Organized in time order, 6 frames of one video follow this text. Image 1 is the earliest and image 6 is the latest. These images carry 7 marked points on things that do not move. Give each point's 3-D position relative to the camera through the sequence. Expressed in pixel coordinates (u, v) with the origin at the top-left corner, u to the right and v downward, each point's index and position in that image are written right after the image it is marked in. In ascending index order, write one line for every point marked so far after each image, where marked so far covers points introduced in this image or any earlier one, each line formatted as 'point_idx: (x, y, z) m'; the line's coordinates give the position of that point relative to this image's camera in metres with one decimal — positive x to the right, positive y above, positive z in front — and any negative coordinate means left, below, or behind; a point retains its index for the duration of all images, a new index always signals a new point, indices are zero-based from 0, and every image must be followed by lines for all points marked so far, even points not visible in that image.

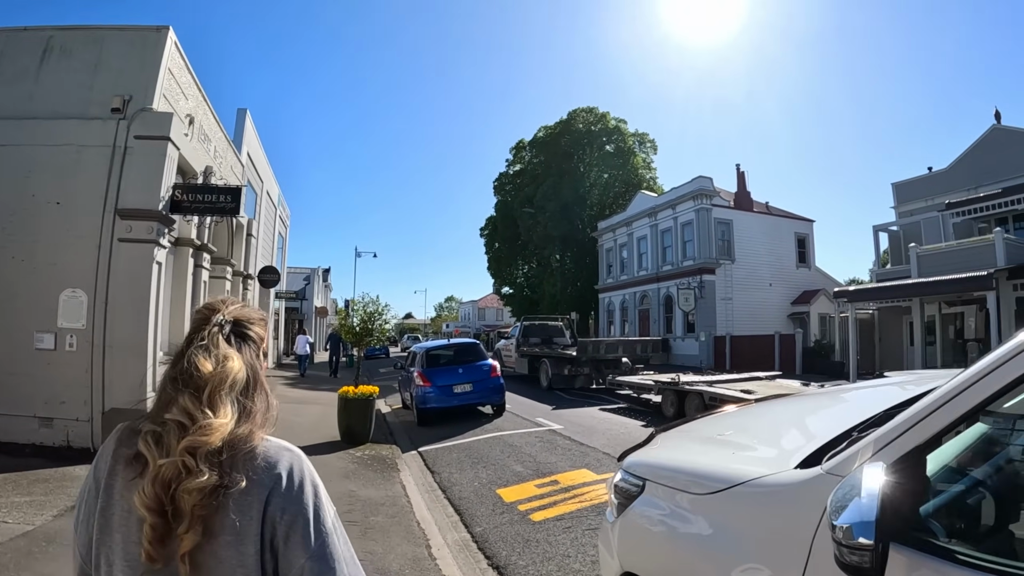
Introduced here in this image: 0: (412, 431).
0: (-1.7, -2.4, +10.7) m
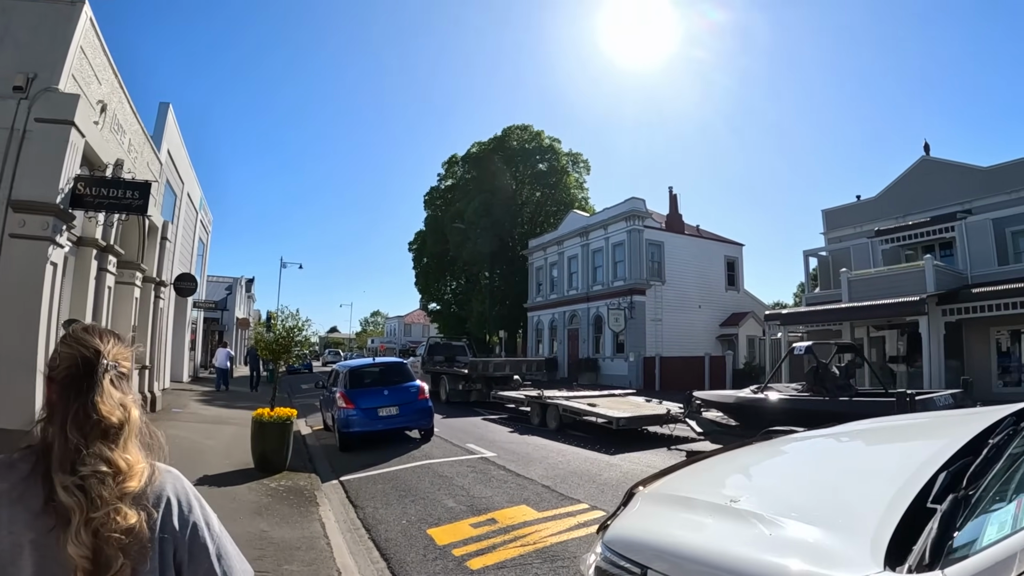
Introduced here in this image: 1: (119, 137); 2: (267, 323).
0: (-2.8, -2.6, +9.8) m
1: (-6.5, +2.5, +10.7) m
2: (-4.3, -0.6, +11.0) m
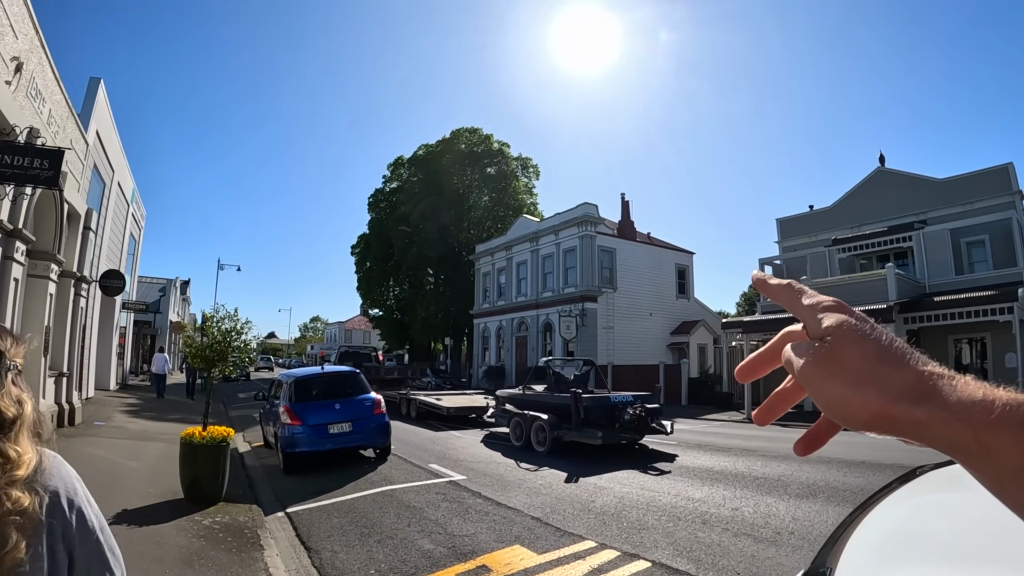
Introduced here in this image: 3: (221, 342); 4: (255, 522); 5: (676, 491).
0: (-3.2, -2.6, +8.4) m
1: (-6.9, +2.6, +9.0) m
2: (-4.7, -0.6, +9.6) m
3: (-4.4, -0.8, +9.5) m
4: (-2.5, -2.3, +6.2) m
5: (+1.9, -2.3, +7.4) m
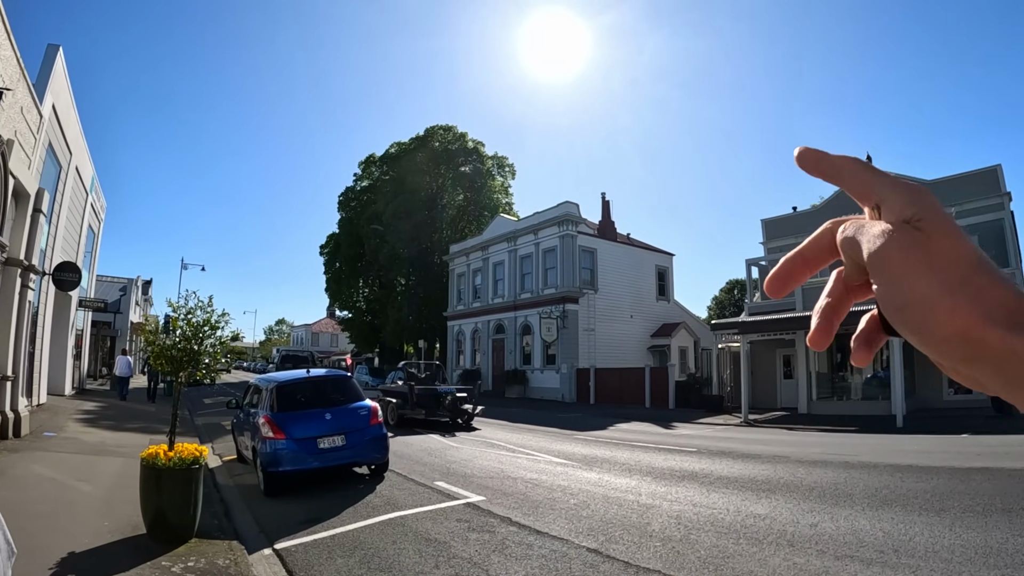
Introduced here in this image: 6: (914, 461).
0: (-2.9, -2.5, +7.2) m
1: (-6.7, +2.7, +7.6) m
2: (-4.5, -0.5, +8.2) m
3: (-4.2, -0.7, +8.2) m
4: (-2.1, -2.2, +4.9) m
5: (+2.2, -2.2, +6.4) m
6: (+5.9, -2.6, +9.3) m
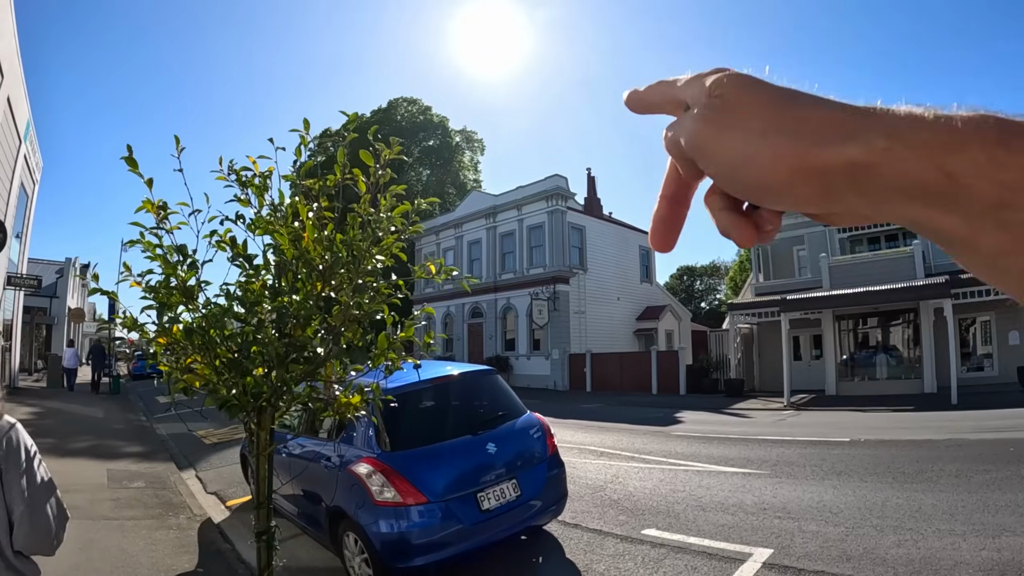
0: (-0.7, -2.2, +5.0) m
1: (-4.5, +3.0, +4.9) m
2: (-2.5, -0.2, +5.9) m
3: (-2.1, -0.4, +5.9) m
4: (+0.3, -2.0, +2.9) m
5: (+4.5, -1.9, +4.8) m
6: (+7.8, -2.2, +8.2) m
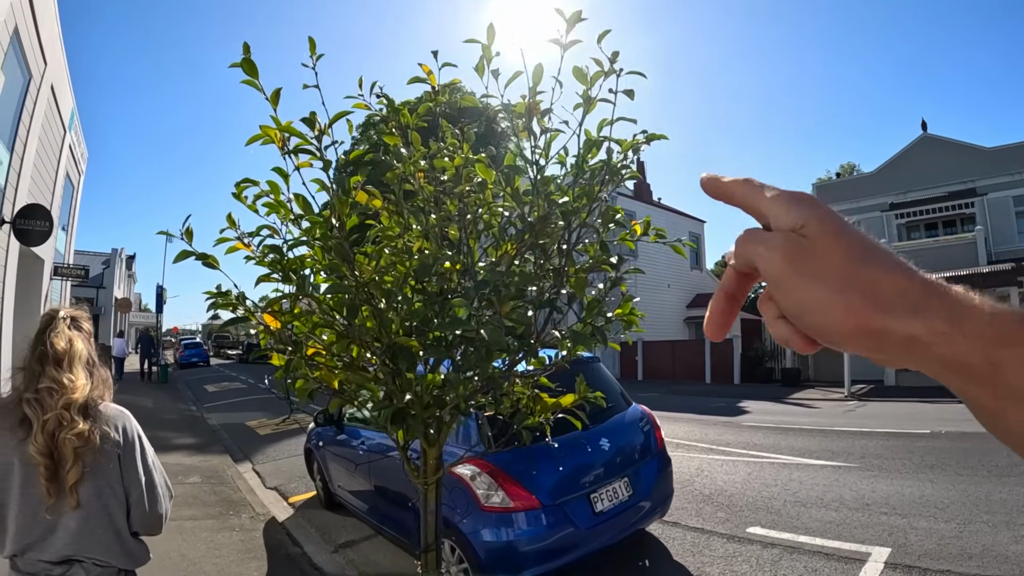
0: (0.0, -2.1, +5.0) m
1: (-3.7, +3.1, +5.0) m
2: (-1.6, -0.1, +5.9) m
3: (-1.3, -0.3, +5.9) m
4: (+0.9, -1.9, +2.8) m
5: (+5.2, -1.8, +4.4) m
6: (+8.8, -2.1, +7.6) m
